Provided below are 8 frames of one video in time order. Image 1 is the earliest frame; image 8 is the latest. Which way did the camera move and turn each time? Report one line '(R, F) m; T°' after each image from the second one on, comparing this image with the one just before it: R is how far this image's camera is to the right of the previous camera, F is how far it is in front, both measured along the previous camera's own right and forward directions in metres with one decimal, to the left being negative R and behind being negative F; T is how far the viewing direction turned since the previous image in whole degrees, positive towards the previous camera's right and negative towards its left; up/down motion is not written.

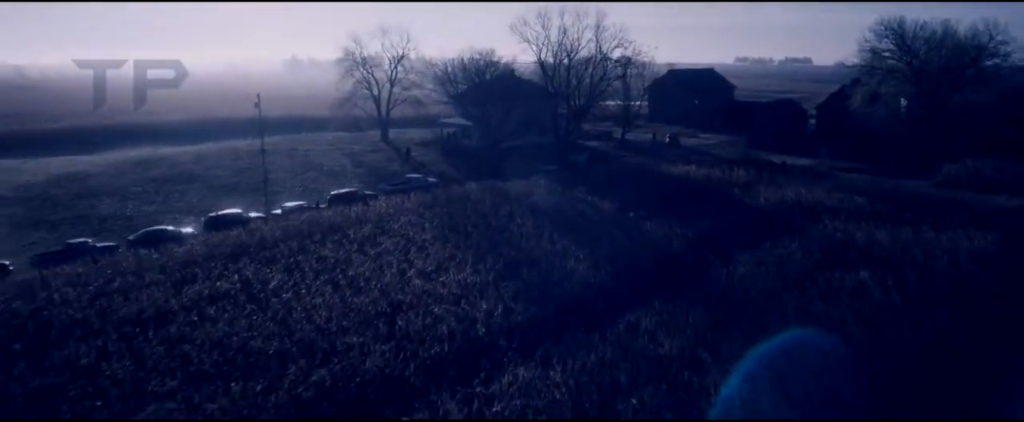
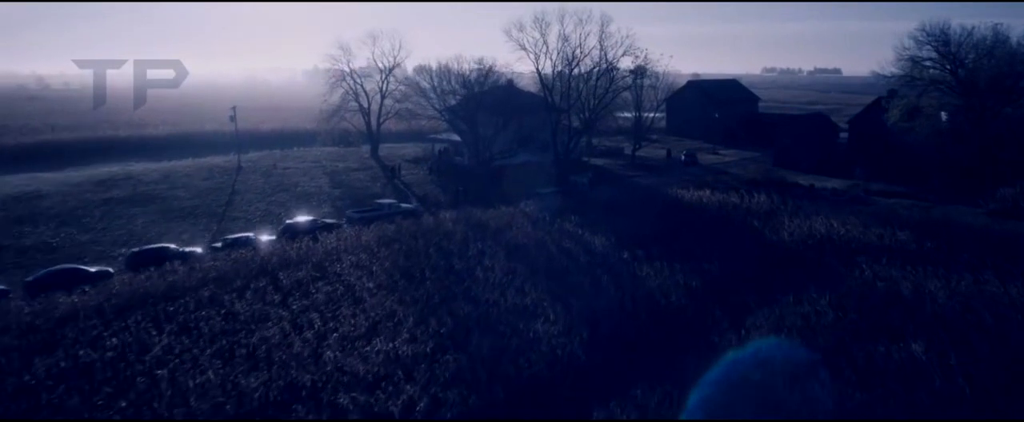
(+0.9, +2.3) m; -2°
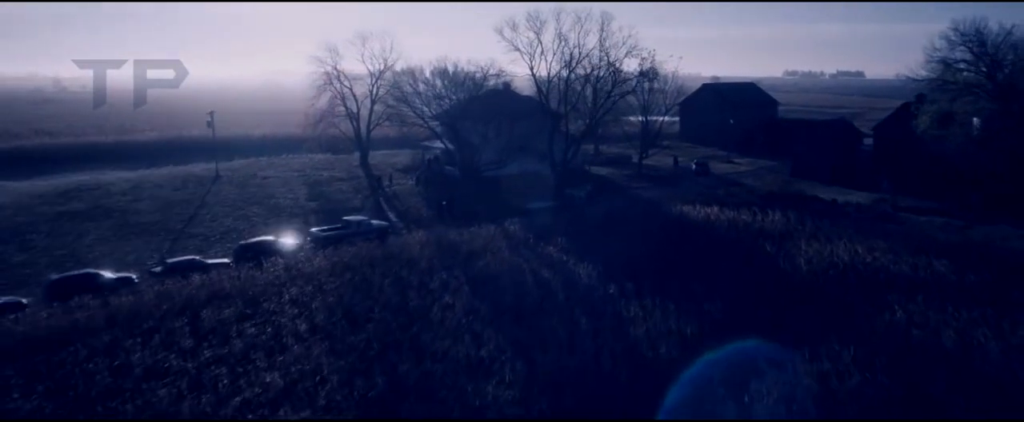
(+0.7, +1.7) m; -1°
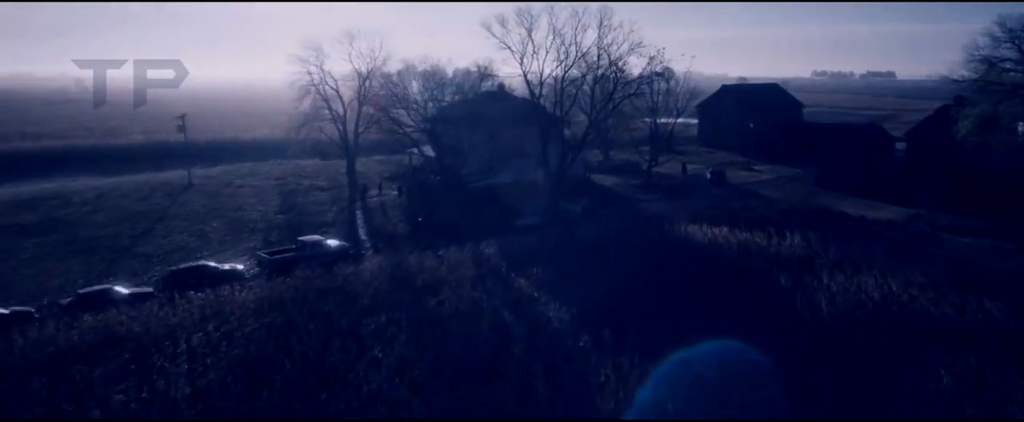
(+0.8, +1.9) m; -2°
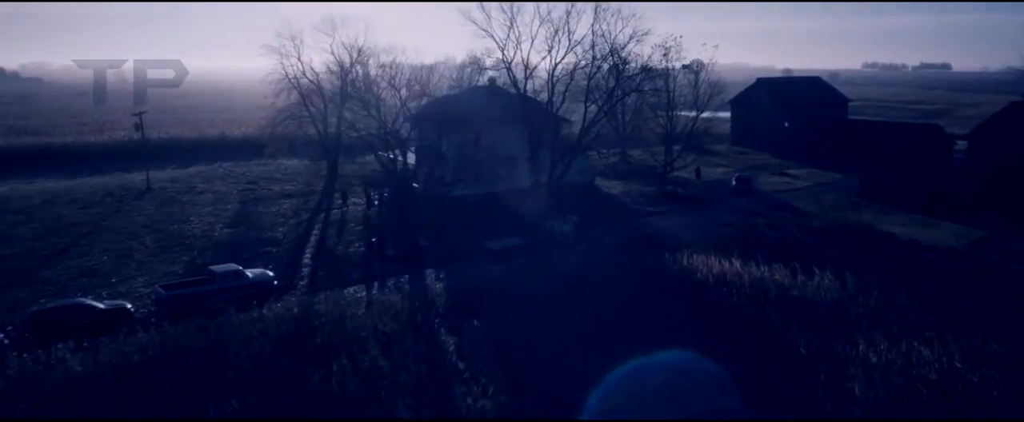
(+1.2, +2.5) m; -3°
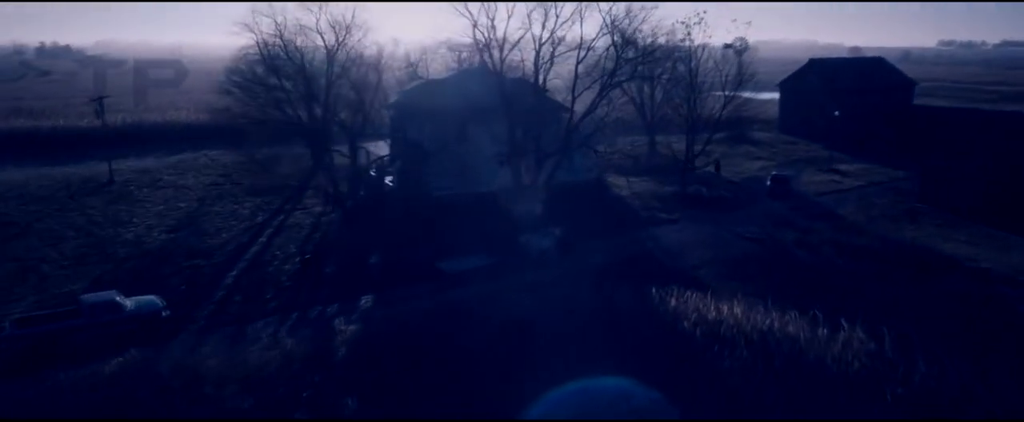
(+1.3, +2.4) m; -4°
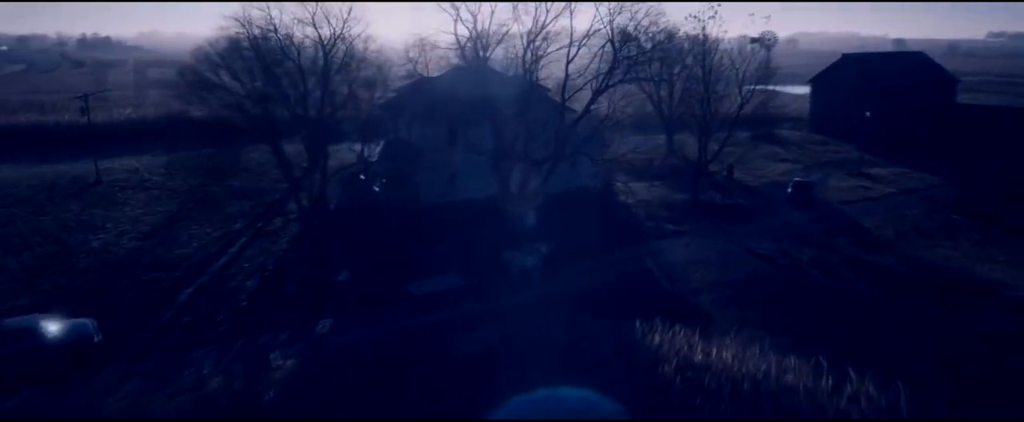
(+0.7, +1.0) m; -3°
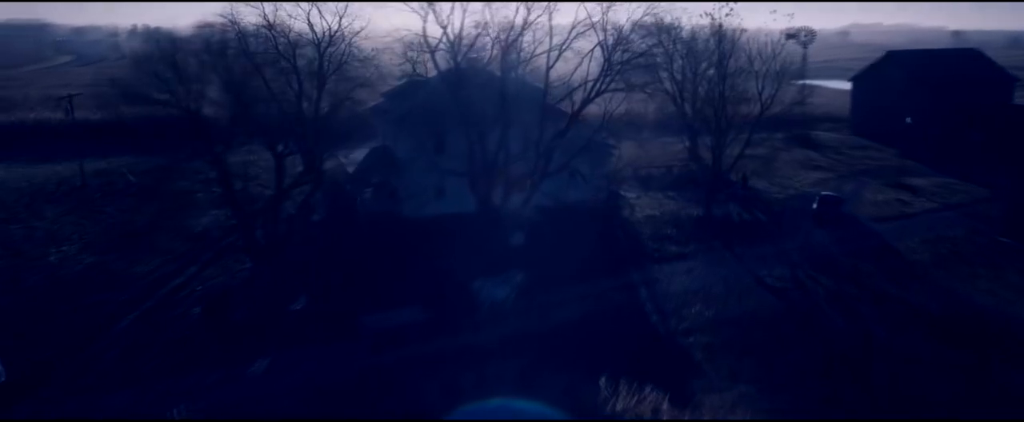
(+0.9, +1.1) m; -3°
